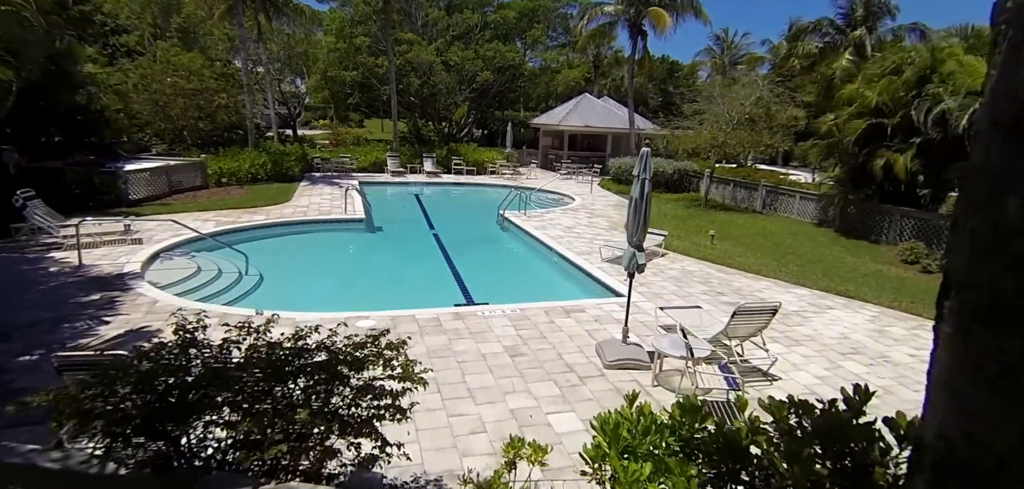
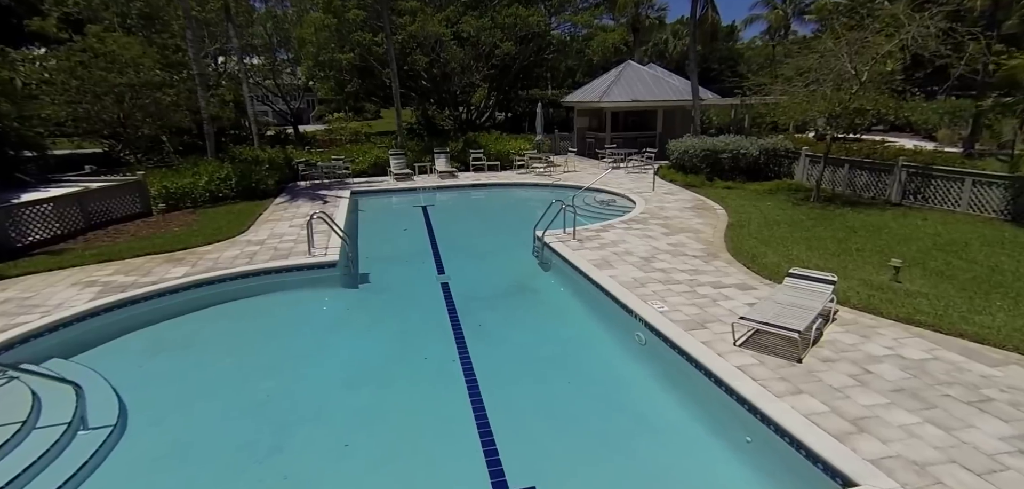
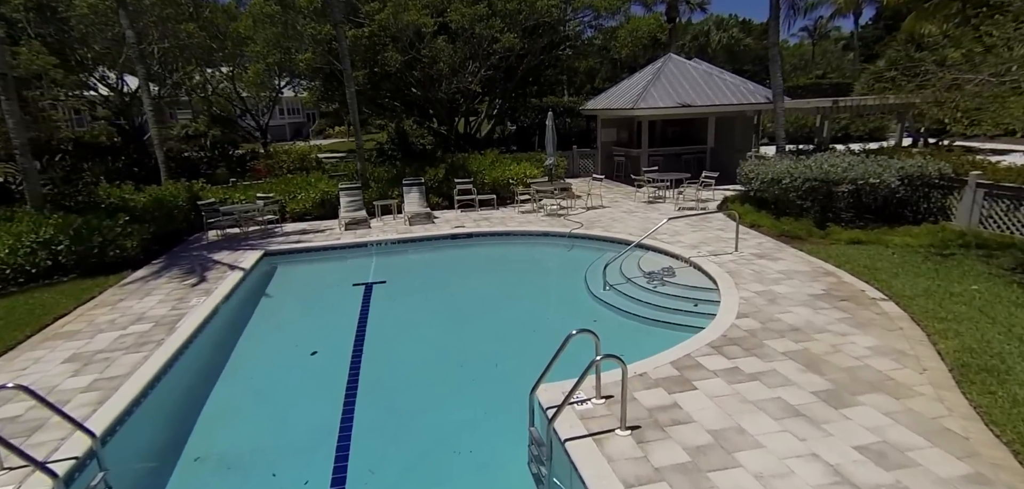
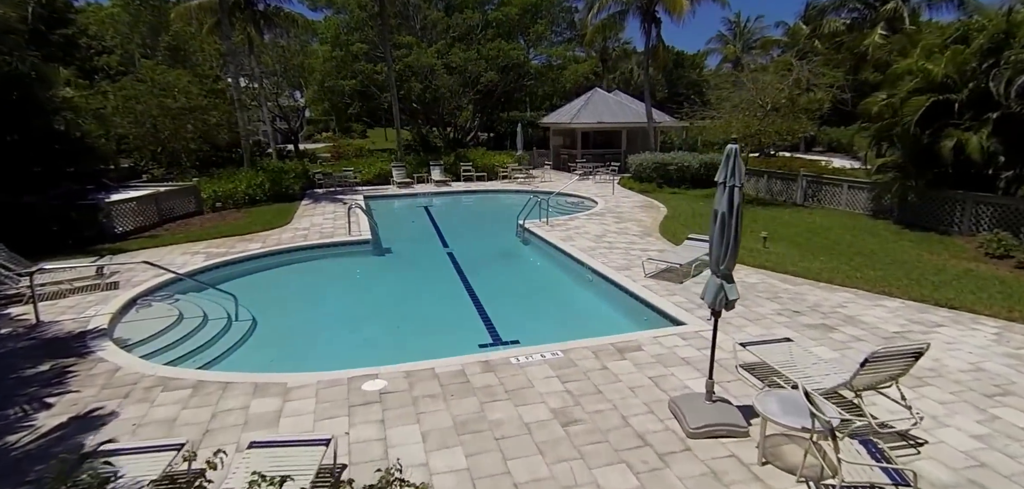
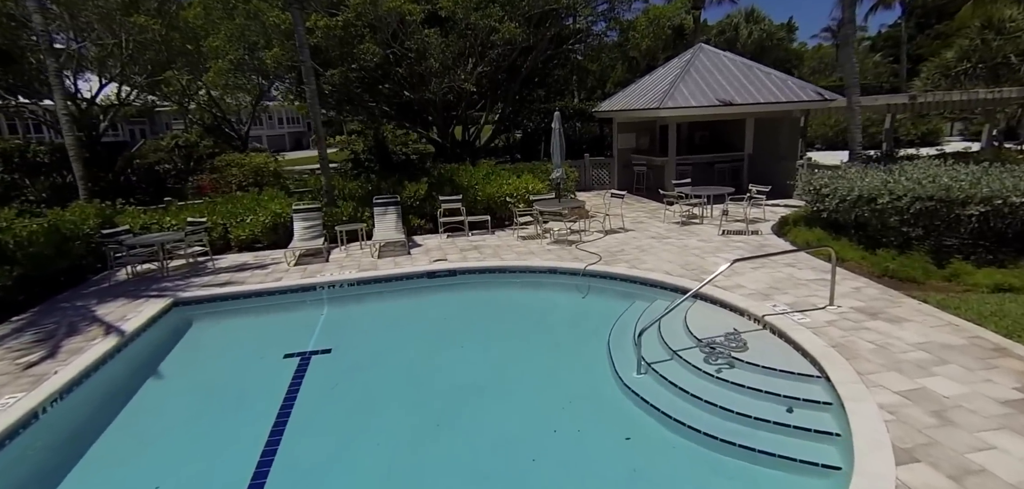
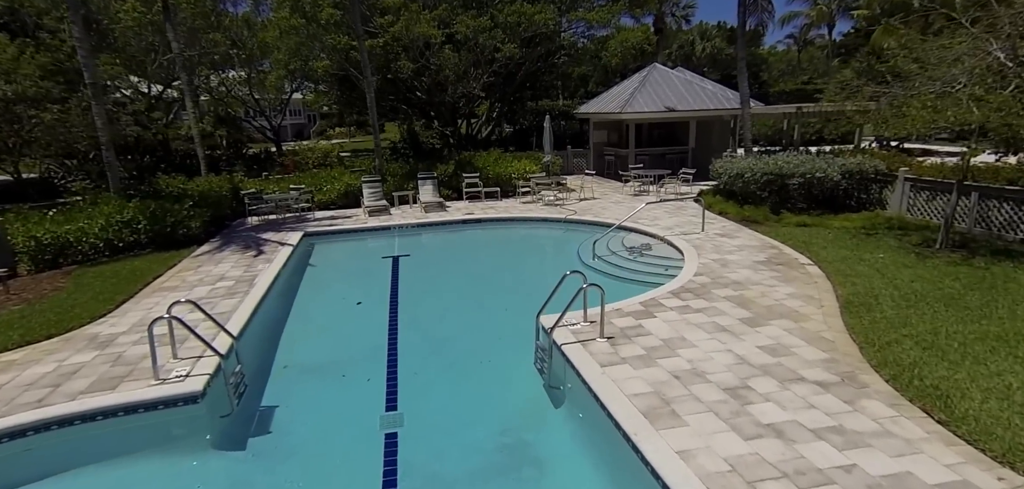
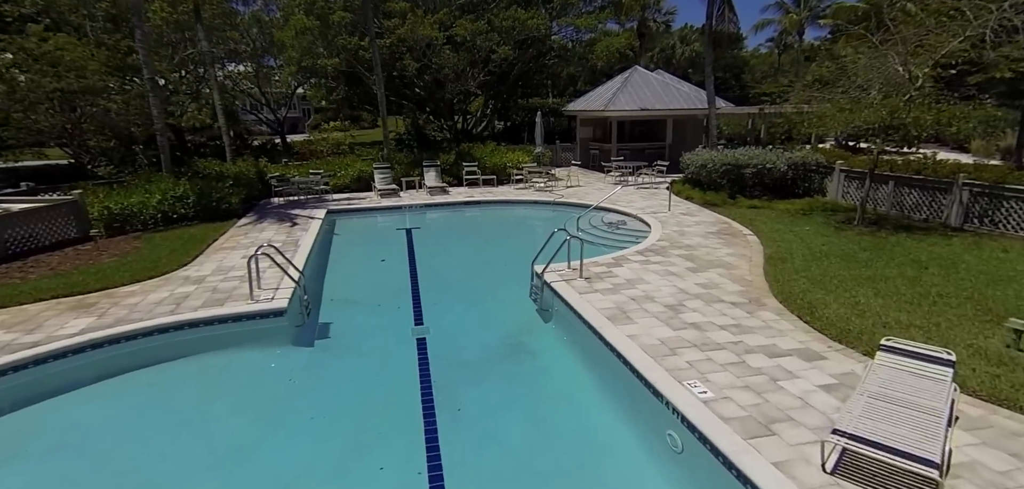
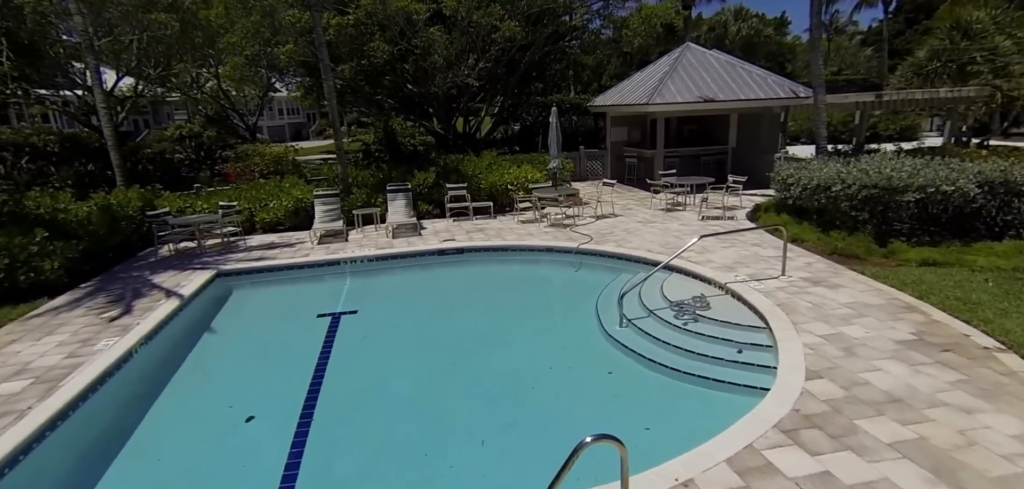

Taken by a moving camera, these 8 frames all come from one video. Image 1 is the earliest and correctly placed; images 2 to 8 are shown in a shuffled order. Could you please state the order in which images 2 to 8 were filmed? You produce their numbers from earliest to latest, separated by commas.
4, 2, 7, 6, 3, 8, 5
